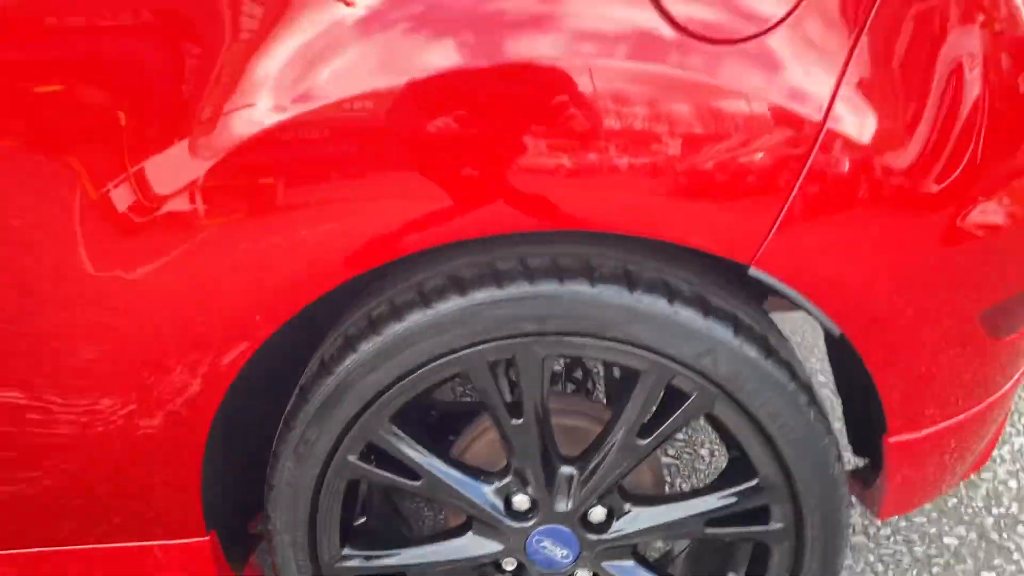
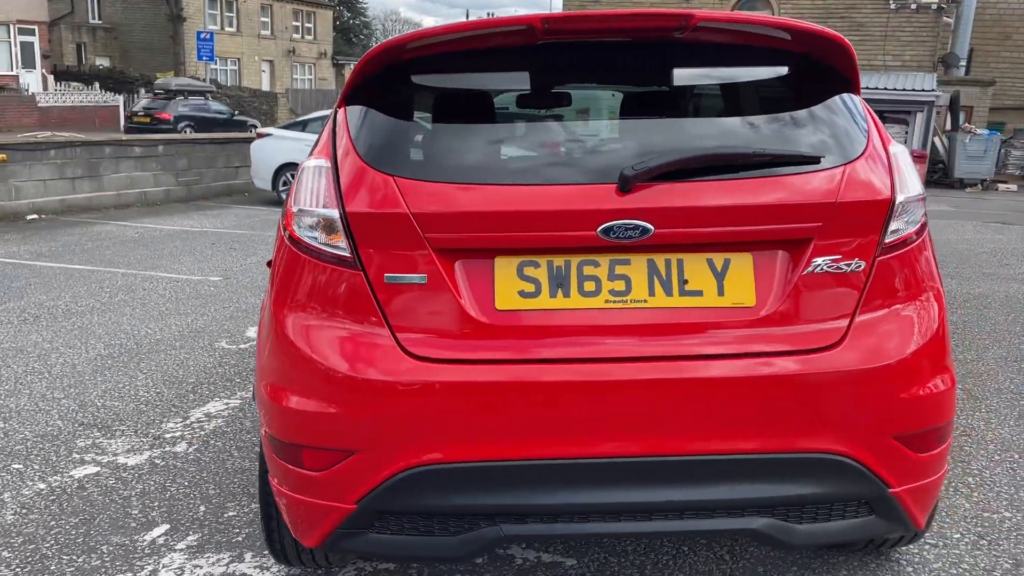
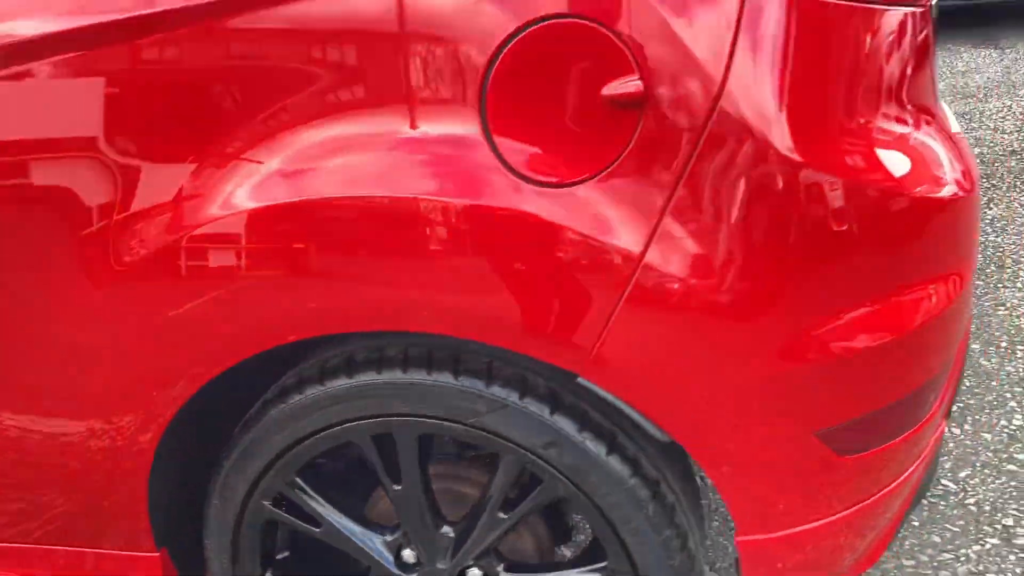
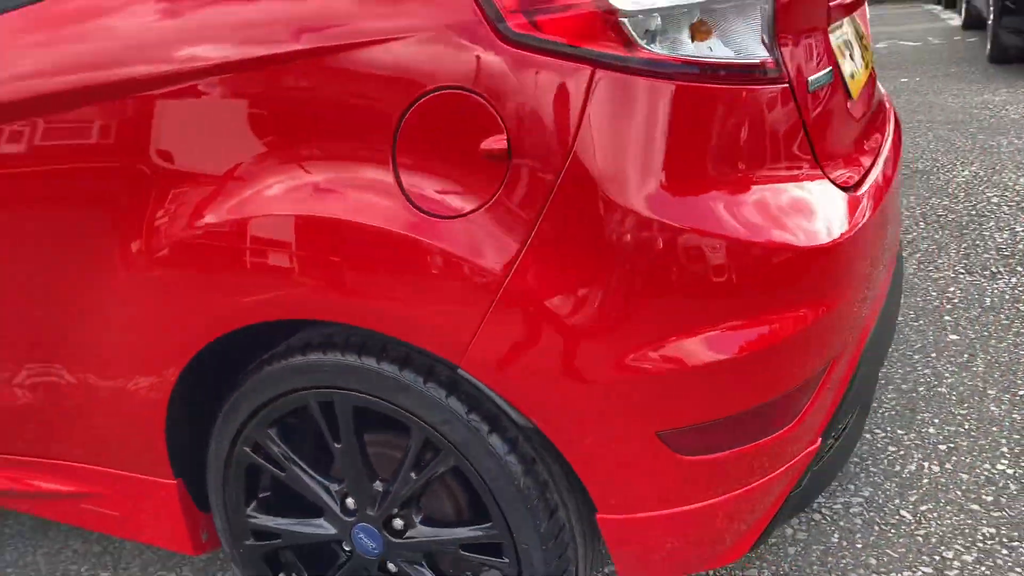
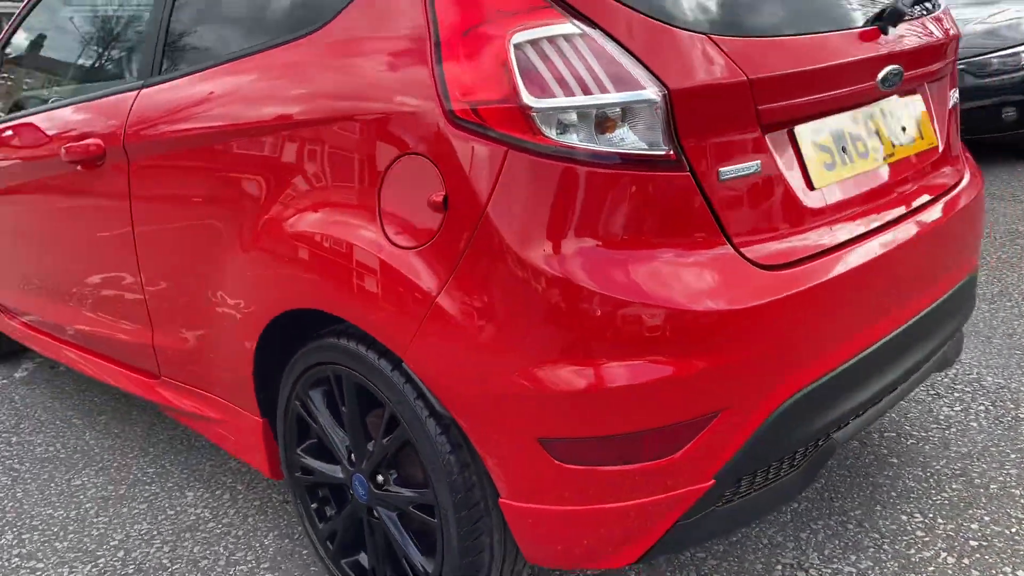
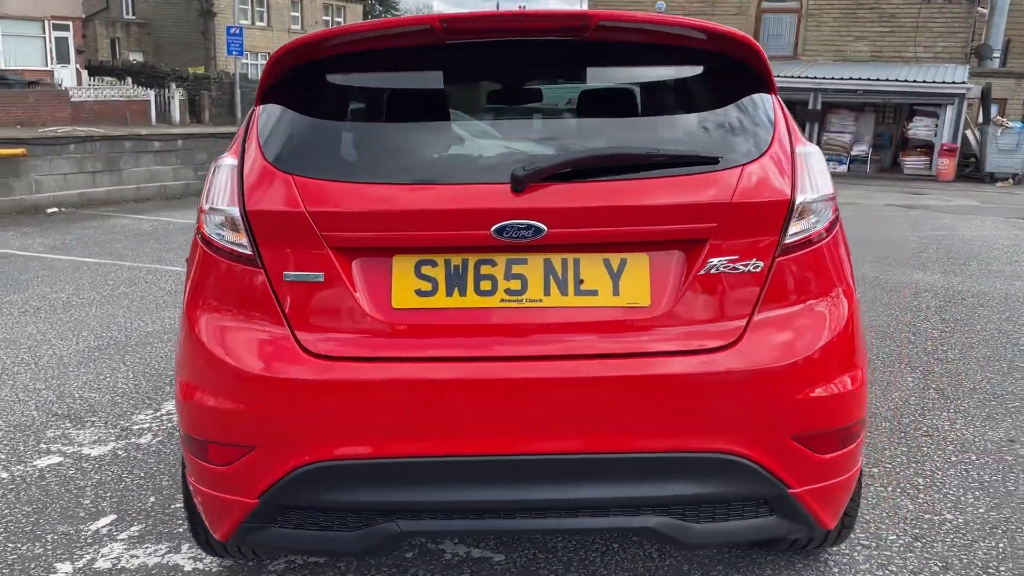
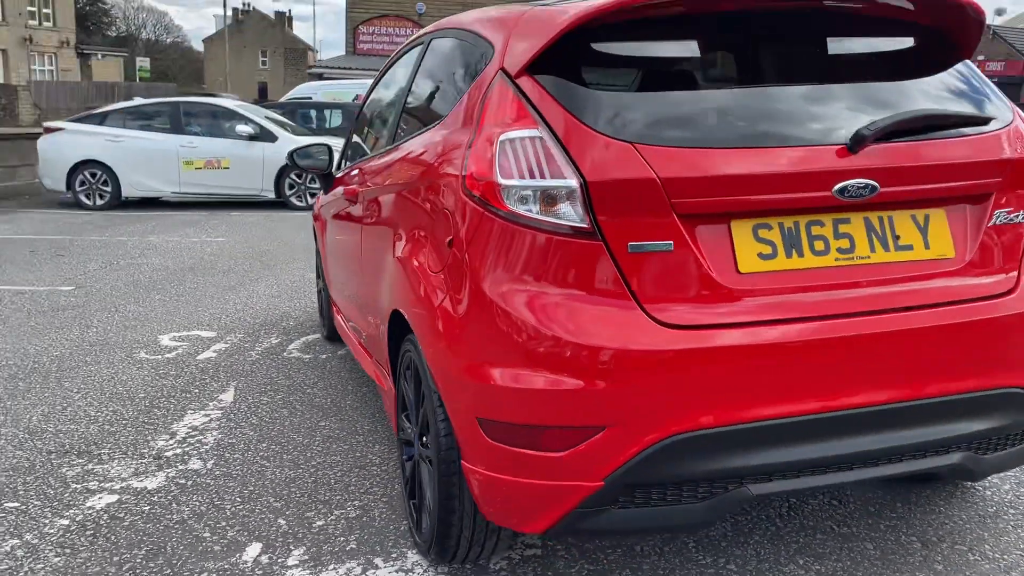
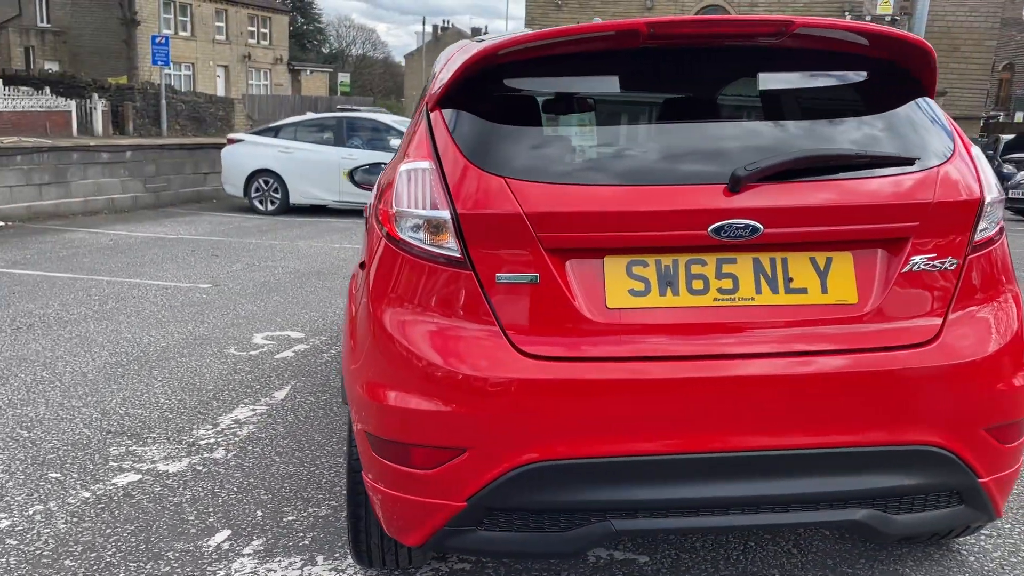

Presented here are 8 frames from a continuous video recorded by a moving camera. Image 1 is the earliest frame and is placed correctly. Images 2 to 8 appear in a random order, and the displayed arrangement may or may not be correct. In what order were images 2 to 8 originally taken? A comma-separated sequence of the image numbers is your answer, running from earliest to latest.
3, 4, 5, 7, 8, 2, 6
